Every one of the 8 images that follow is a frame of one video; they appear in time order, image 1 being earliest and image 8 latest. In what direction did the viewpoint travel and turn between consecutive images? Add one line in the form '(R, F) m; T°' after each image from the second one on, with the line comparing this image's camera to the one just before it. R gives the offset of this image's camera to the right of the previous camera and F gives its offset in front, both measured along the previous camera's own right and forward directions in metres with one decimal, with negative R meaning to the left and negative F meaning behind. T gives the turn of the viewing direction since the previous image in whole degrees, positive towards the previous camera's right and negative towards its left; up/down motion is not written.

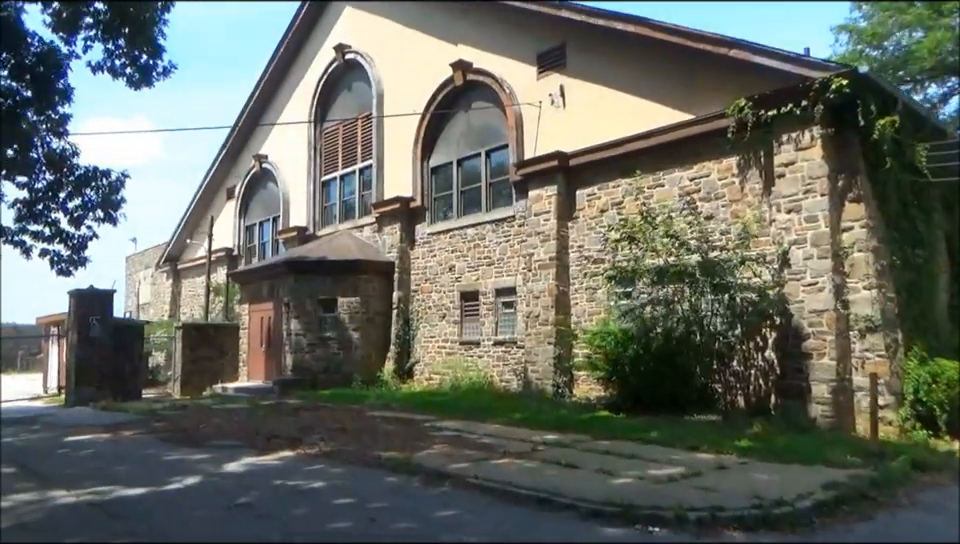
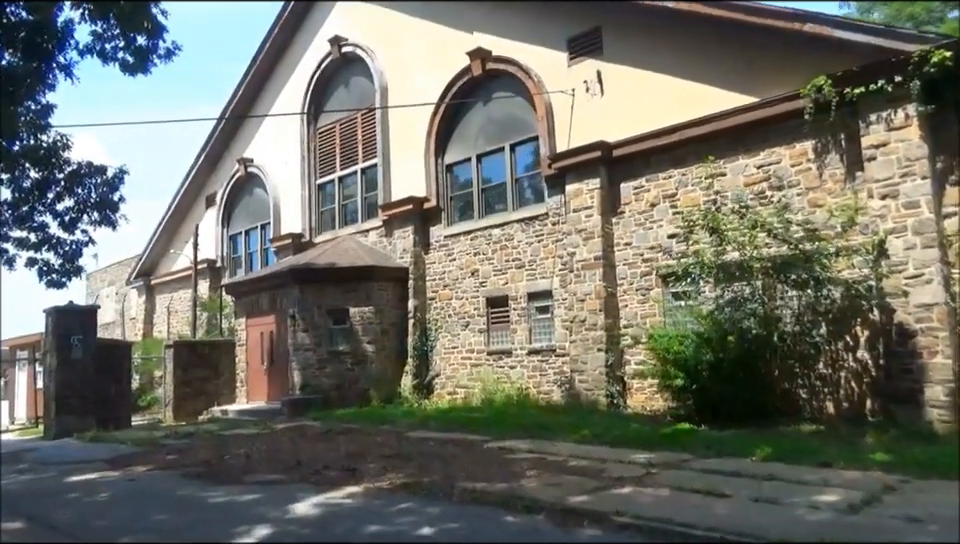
(-1.5, +1.4) m; +3°
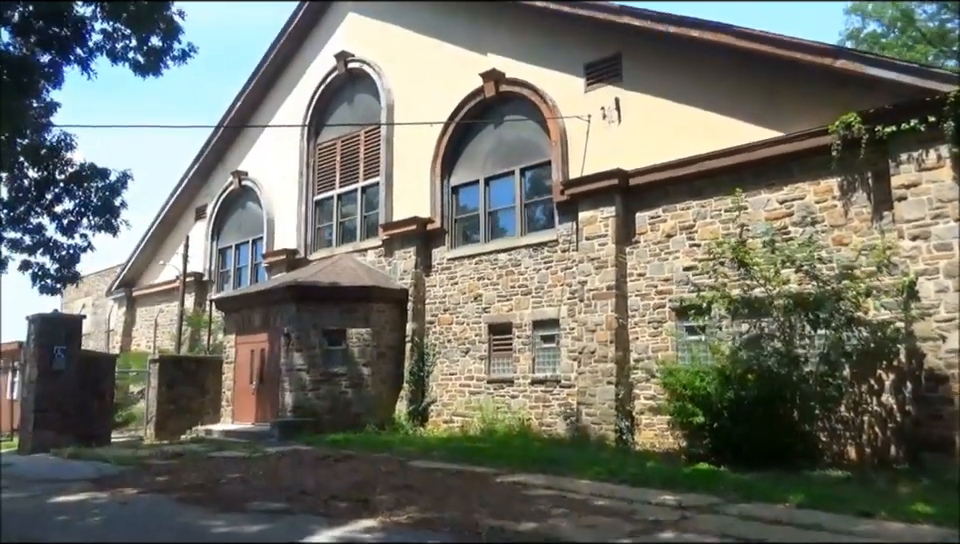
(-0.6, +0.4) m; +2°
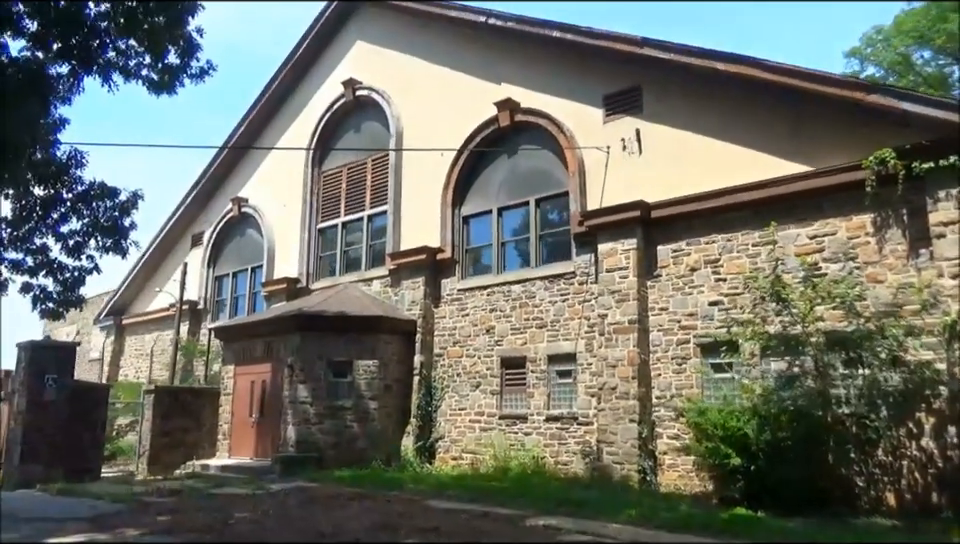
(-0.6, +0.4) m; +1°
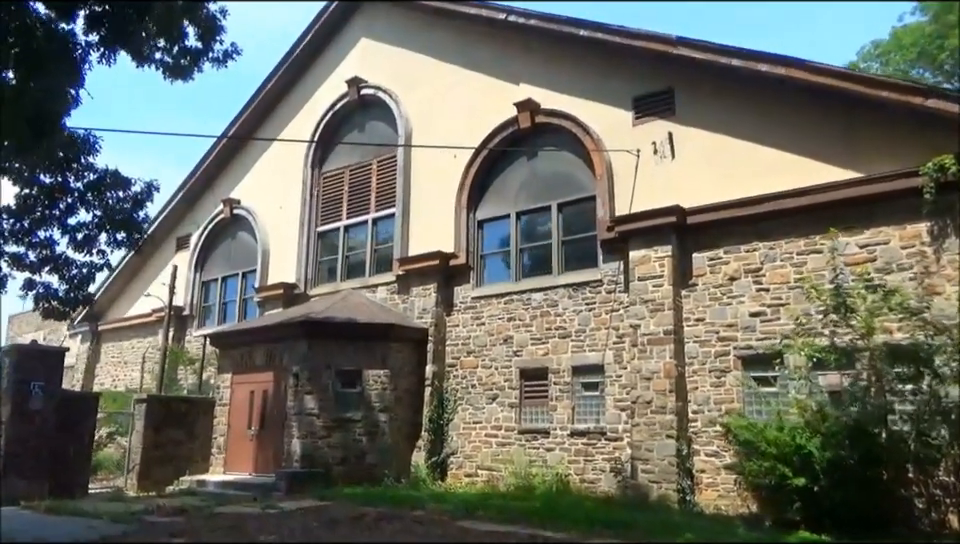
(-1.0, +0.7) m; +3°
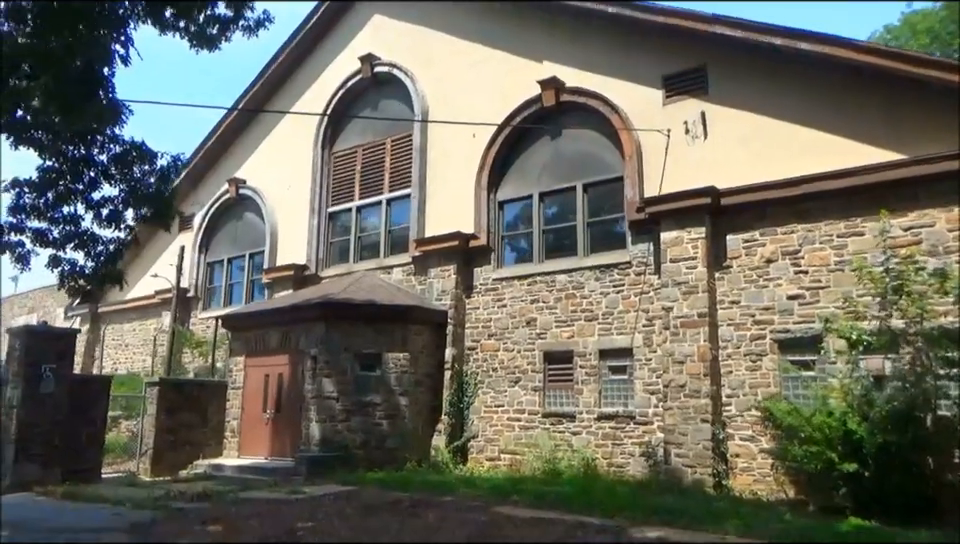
(-0.7, +0.3) m; +1°
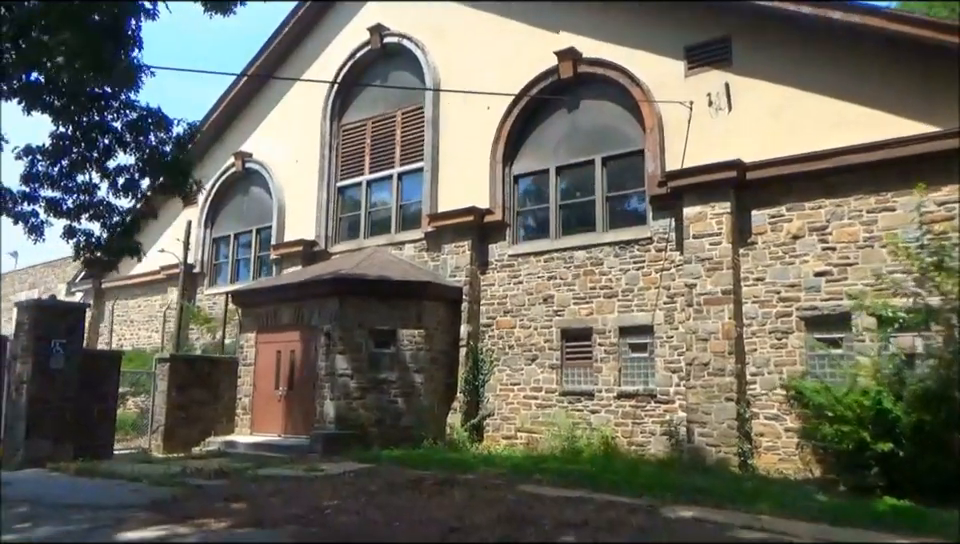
(-0.4, +0.3) m; 0°
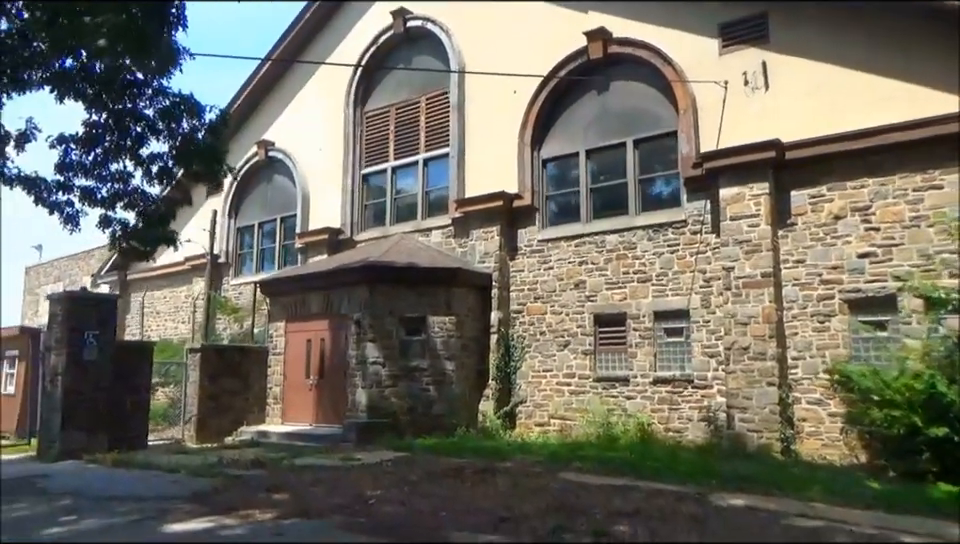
(-0.3, +0.2) m; -1°
